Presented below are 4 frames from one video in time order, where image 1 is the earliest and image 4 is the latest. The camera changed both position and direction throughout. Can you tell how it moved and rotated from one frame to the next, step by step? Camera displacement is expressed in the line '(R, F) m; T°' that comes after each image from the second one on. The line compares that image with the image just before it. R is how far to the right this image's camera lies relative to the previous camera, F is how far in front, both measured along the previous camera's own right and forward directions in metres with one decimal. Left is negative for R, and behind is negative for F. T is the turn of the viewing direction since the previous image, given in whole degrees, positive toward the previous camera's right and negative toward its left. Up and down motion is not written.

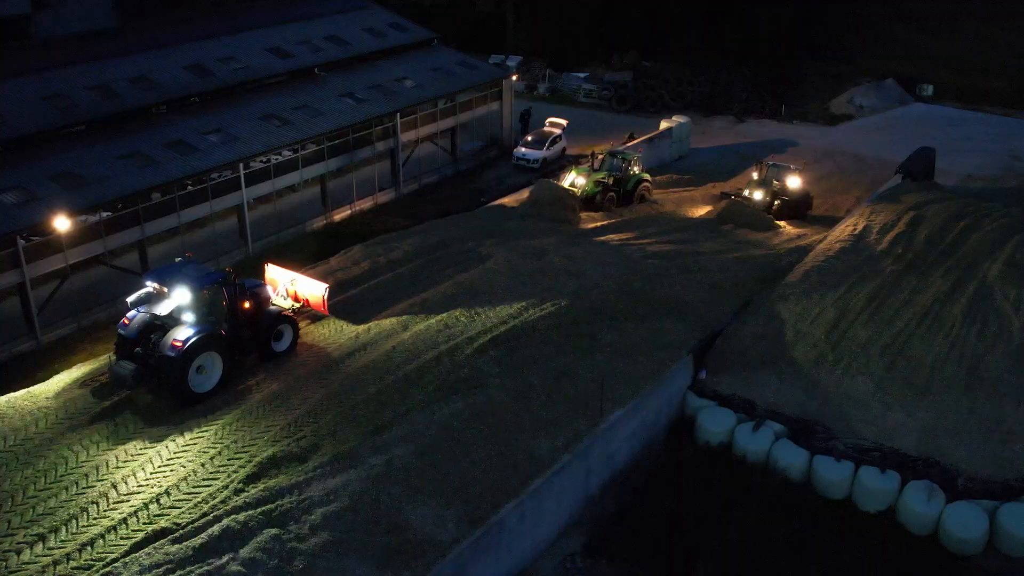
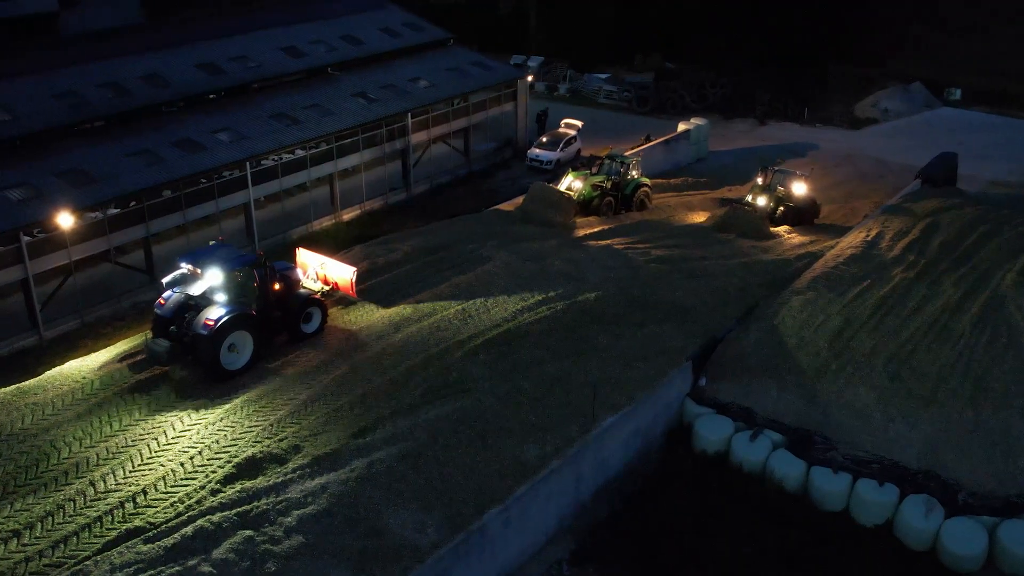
(+0.6, +0.1) m; -2°
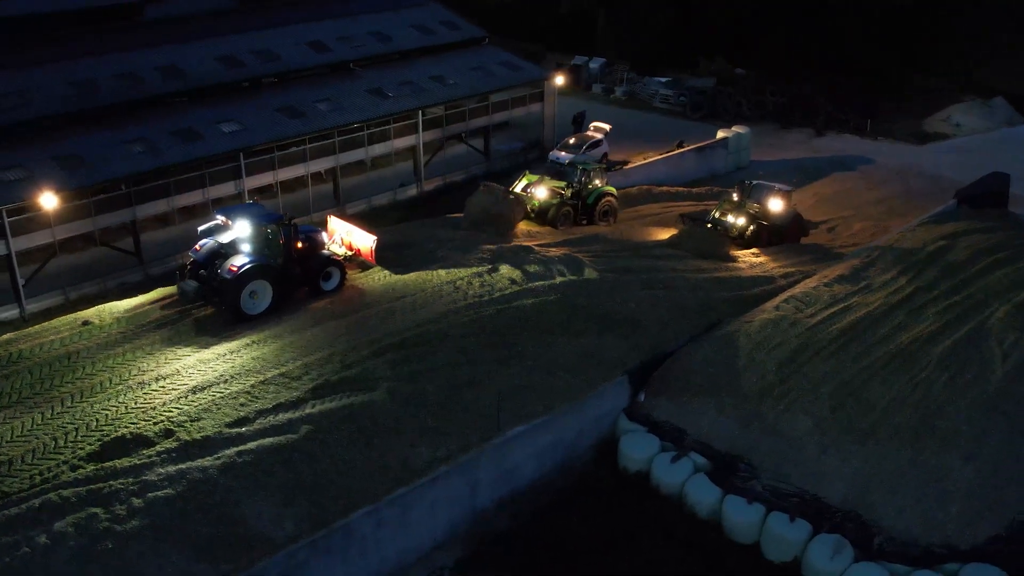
(+3.0, +0.3) m; -8°
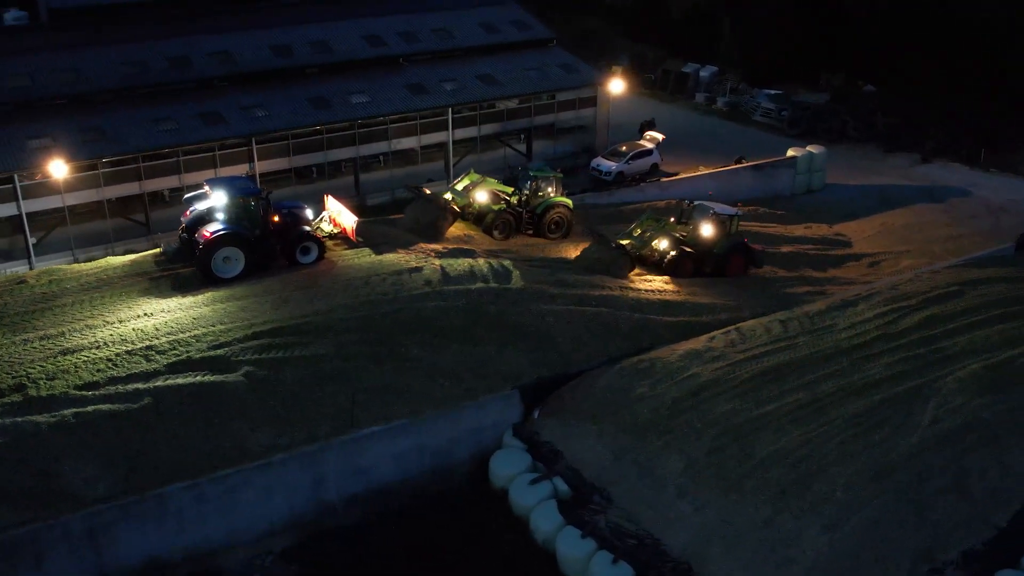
(+4.7, +0.7) m; -13°
